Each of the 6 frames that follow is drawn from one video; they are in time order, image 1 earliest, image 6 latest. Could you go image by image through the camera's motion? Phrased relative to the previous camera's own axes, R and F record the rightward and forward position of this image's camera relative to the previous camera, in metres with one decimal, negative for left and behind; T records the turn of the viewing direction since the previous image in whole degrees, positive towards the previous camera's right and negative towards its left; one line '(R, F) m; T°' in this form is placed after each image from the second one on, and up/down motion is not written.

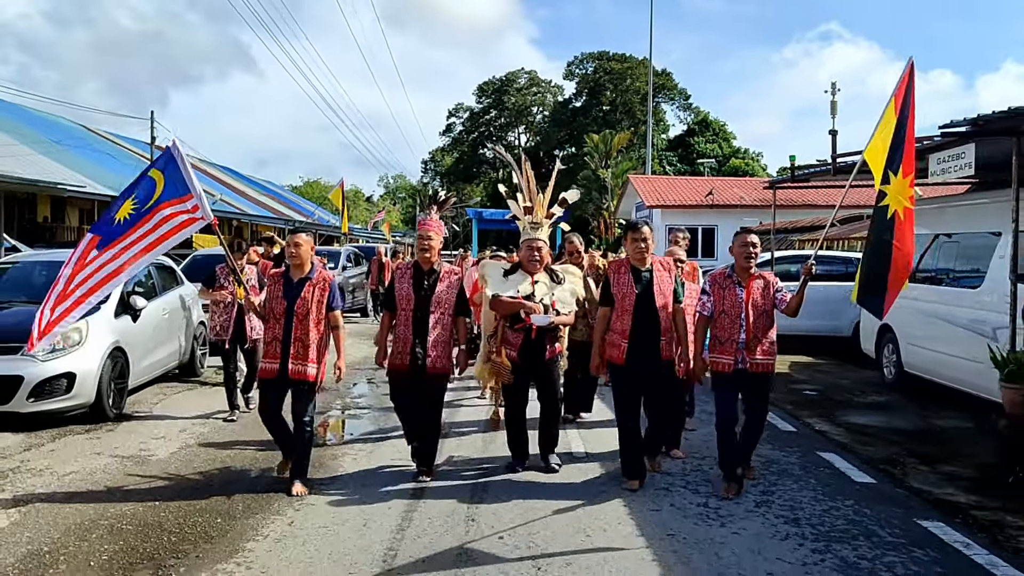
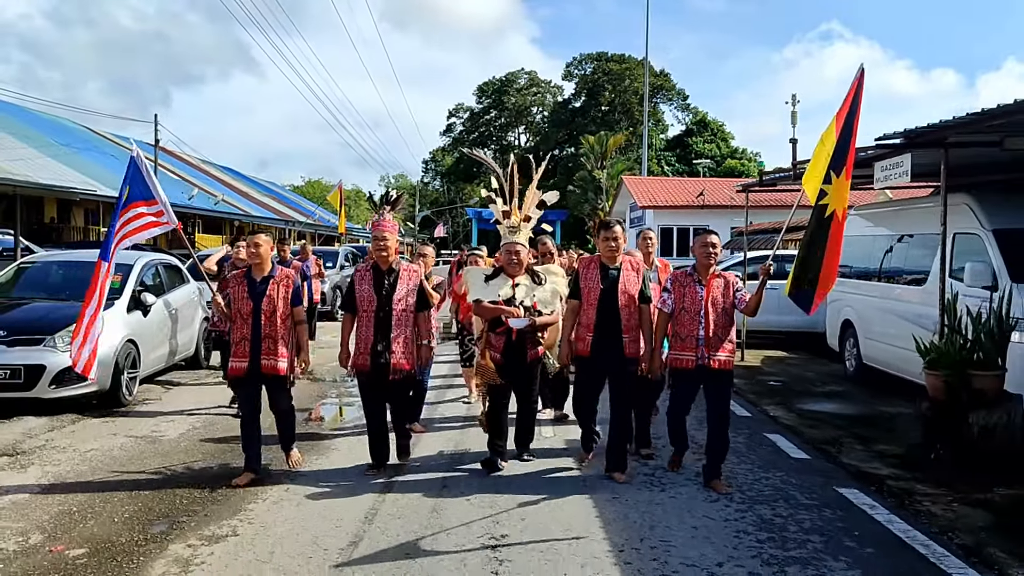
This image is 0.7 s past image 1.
(+0.2, -0.6) m; 0°
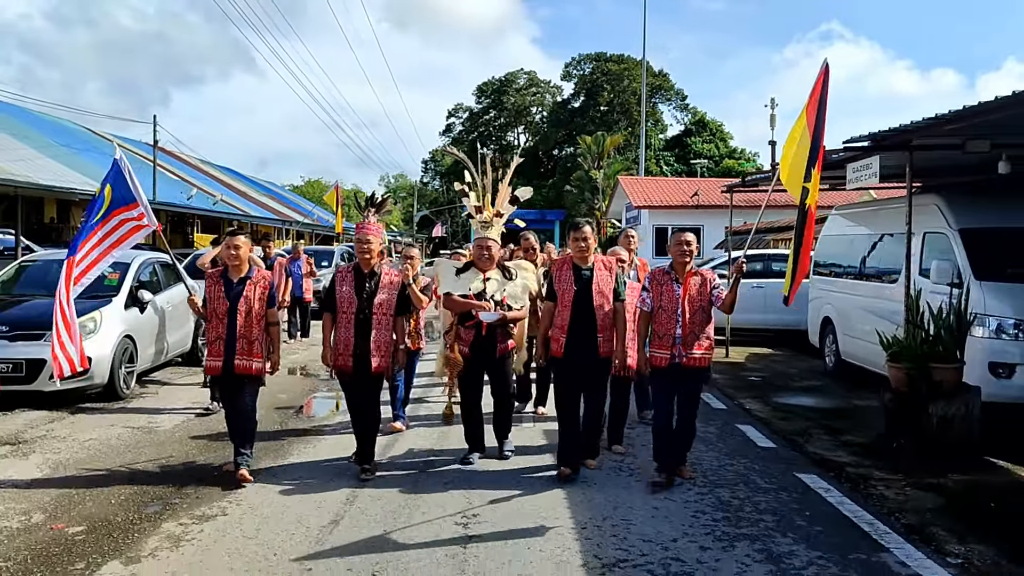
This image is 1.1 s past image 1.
(+0.1, -0.3) m; 0°
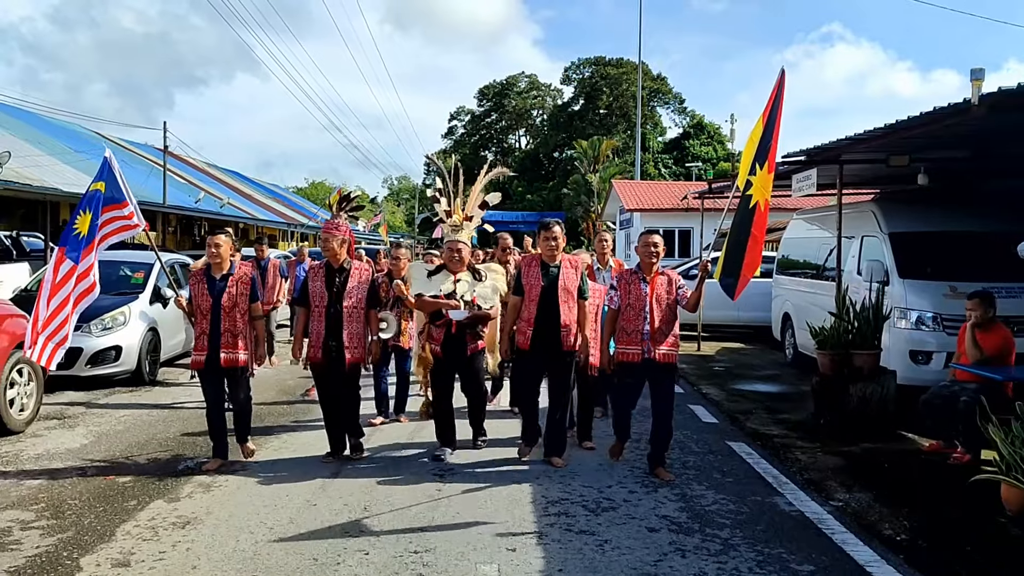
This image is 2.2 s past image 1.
(+0.2, -0.9) m; 0°
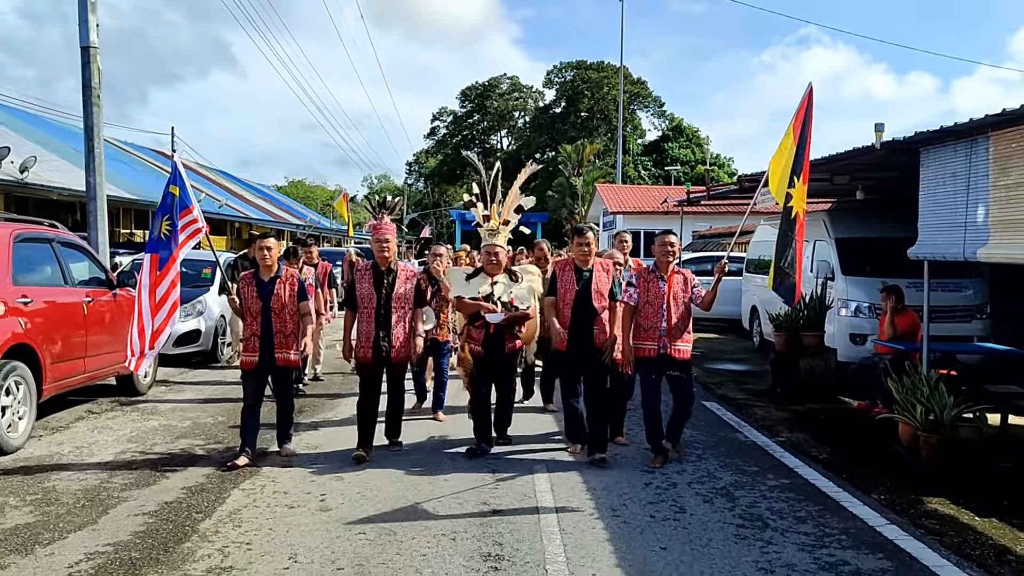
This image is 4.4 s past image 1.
(-0.4, -1.7) m; +1°
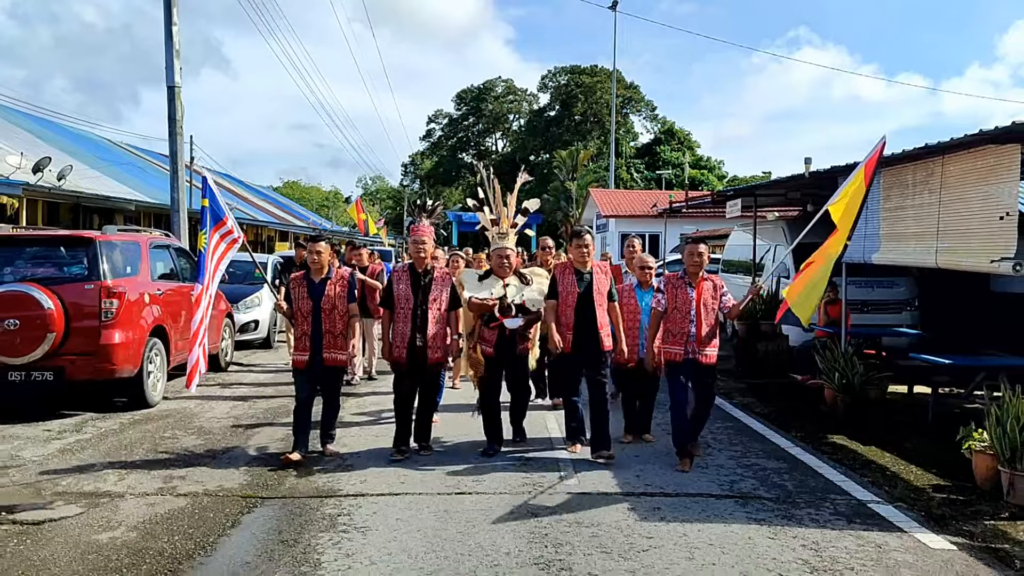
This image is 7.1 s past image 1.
(-0.2, -1.9) m; 0°
